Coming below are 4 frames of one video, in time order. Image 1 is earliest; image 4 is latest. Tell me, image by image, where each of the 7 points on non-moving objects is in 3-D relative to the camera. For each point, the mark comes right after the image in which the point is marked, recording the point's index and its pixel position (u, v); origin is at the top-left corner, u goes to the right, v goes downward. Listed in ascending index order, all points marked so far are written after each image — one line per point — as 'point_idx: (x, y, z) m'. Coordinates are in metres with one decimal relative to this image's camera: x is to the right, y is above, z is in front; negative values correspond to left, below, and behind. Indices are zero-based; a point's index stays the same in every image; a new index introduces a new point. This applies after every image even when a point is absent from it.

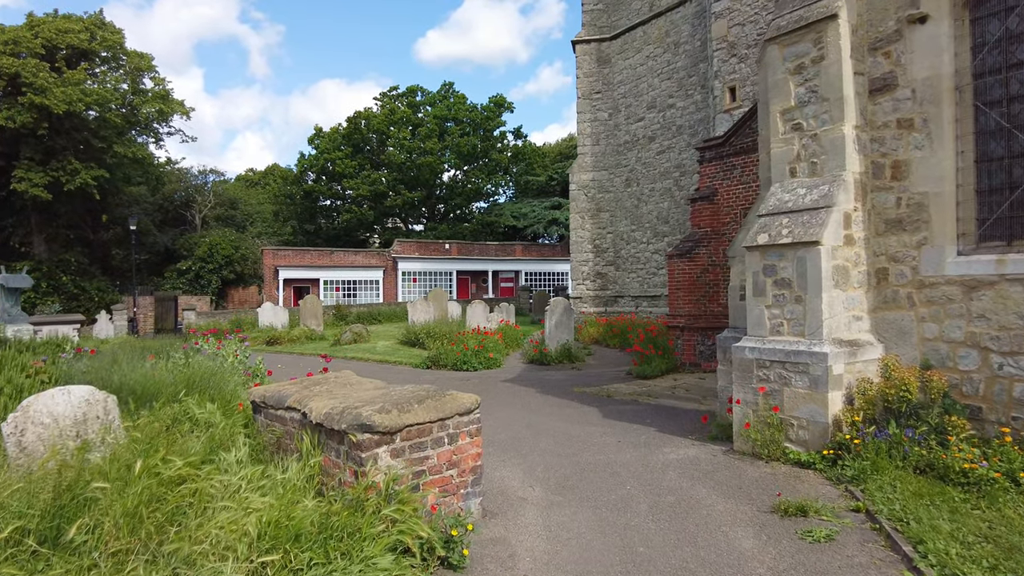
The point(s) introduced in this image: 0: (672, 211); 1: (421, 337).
0: (+4.7, +2.3, +19.2) m
1: (-2.5, -1.3, +17.9) m
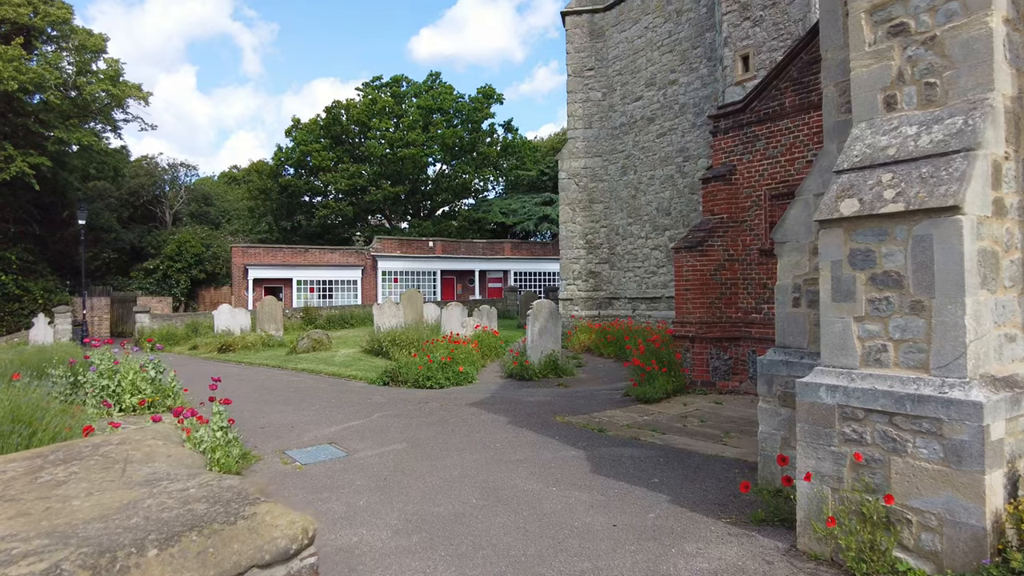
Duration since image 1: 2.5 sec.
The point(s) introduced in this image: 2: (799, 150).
0: (+4.2, +2.2, +16.9) m
1: (-3.0, -1.4, +15.6) m
2: (+3.8, +1.9, +8.9) m
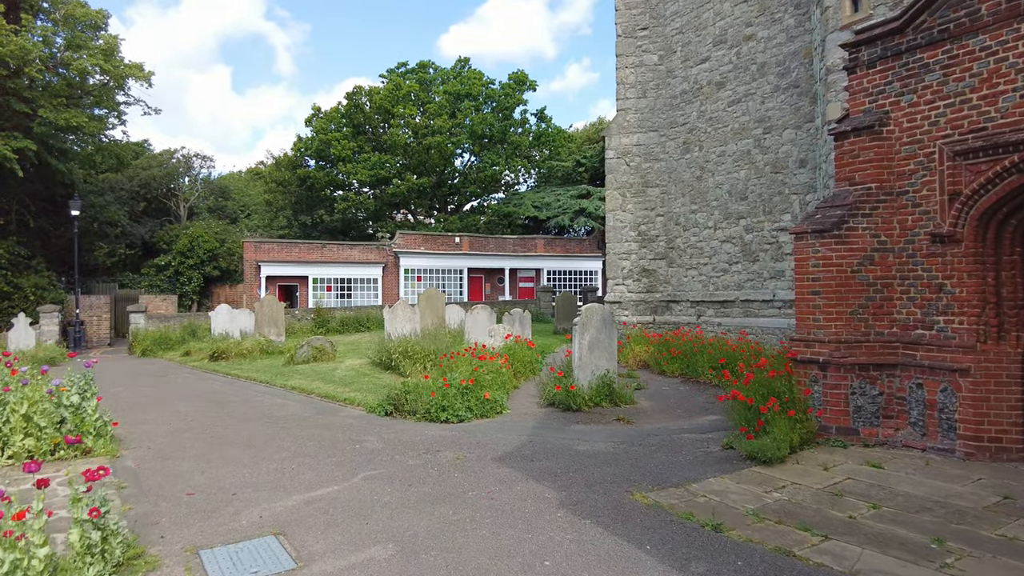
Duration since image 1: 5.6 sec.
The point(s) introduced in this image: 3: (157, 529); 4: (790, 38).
0: (+5.0, +2.2, +13.8) m
1: (-2.2, -1.3, +12.8) m
2: (+4.3, +1.8, +5.8) m
3: (-2.6, -1.8, +4.9) m
4: (+5.5, +4.9, +13.0) m
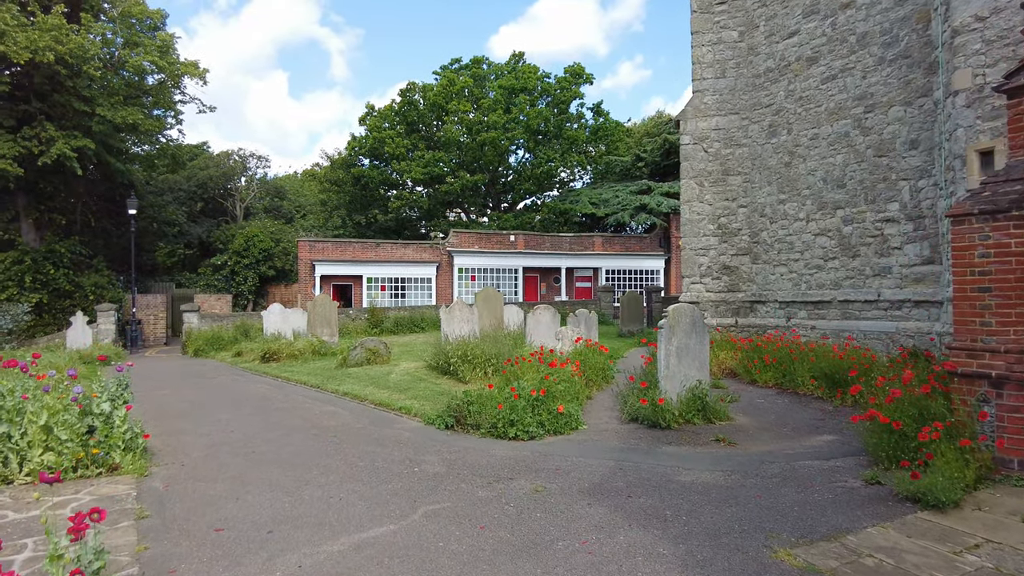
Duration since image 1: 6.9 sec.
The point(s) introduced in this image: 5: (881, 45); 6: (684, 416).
0: (+6.2, +2.2, +12.2) m
1: (-1.0, -1.3, +11.8) m
2: (+5.0, +1.9, +4.3) m
3: (-2.0, -1.7, +3.9) m
4: (+6.7, +4.9, +11.4) m
5: (+6.5, +4.3, +11.7) m
6: (+2.1, -1.5, +8.0) m
